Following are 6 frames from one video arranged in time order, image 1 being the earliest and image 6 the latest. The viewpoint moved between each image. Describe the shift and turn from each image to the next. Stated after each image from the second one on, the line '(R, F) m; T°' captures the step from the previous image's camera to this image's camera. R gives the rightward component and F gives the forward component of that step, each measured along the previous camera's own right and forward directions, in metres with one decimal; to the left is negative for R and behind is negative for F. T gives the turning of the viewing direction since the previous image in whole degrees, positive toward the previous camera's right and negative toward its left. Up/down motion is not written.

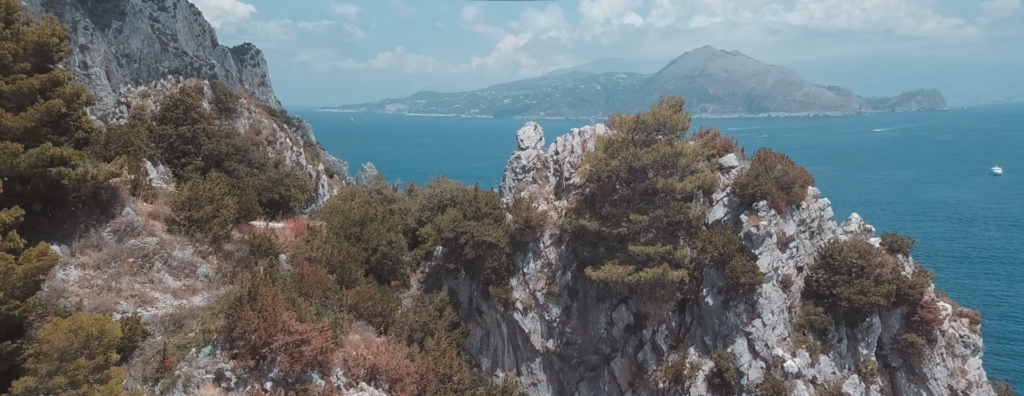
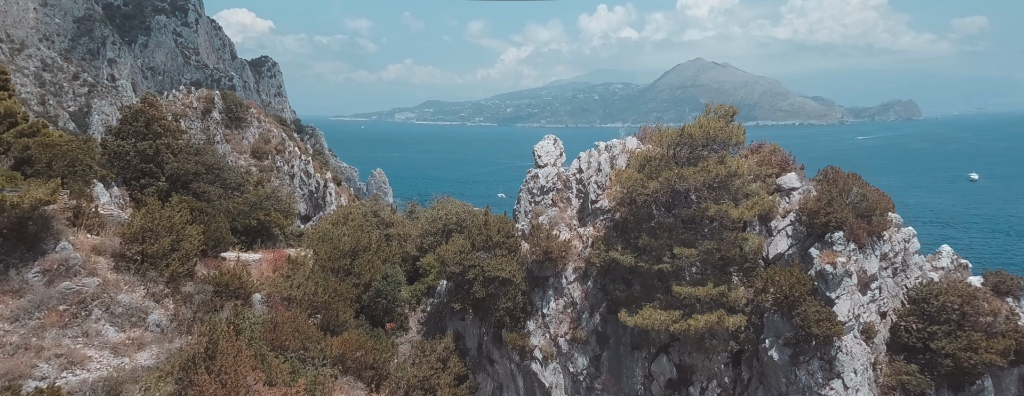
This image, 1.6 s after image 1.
(-0.5, +4.7) m; -1°
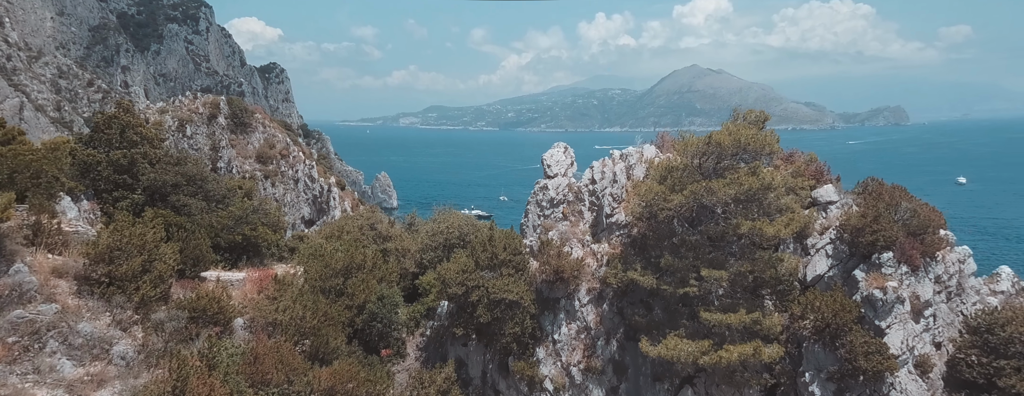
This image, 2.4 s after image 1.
(-0.2, +2.3) m; 0°
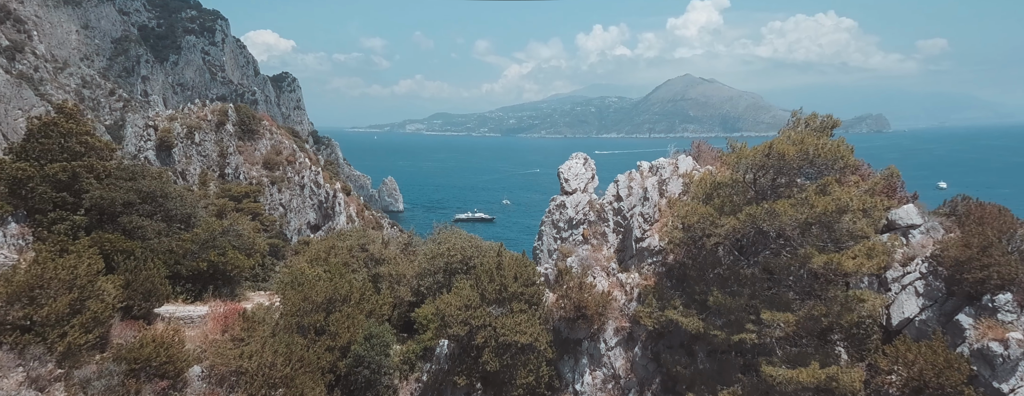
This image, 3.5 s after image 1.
(-0.3, +3.9) m; 0°
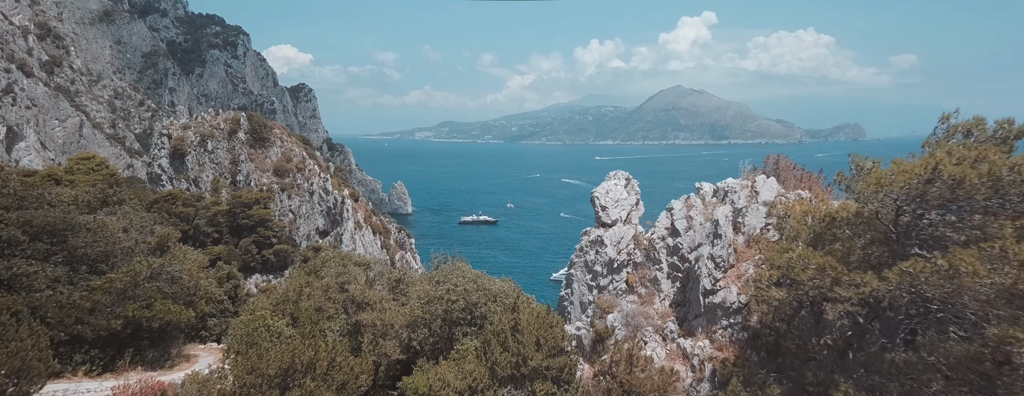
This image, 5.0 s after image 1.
(-0.4, +5.9) m; -1°
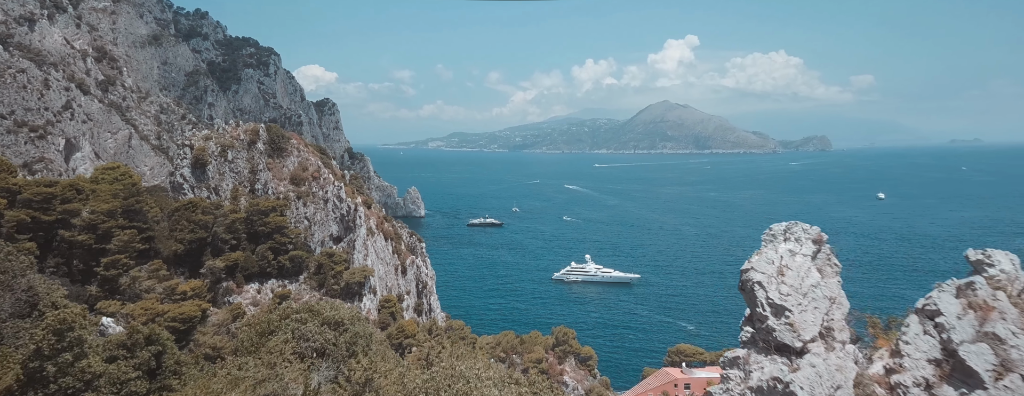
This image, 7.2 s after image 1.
(-0.7, +10.1) m; -1°
